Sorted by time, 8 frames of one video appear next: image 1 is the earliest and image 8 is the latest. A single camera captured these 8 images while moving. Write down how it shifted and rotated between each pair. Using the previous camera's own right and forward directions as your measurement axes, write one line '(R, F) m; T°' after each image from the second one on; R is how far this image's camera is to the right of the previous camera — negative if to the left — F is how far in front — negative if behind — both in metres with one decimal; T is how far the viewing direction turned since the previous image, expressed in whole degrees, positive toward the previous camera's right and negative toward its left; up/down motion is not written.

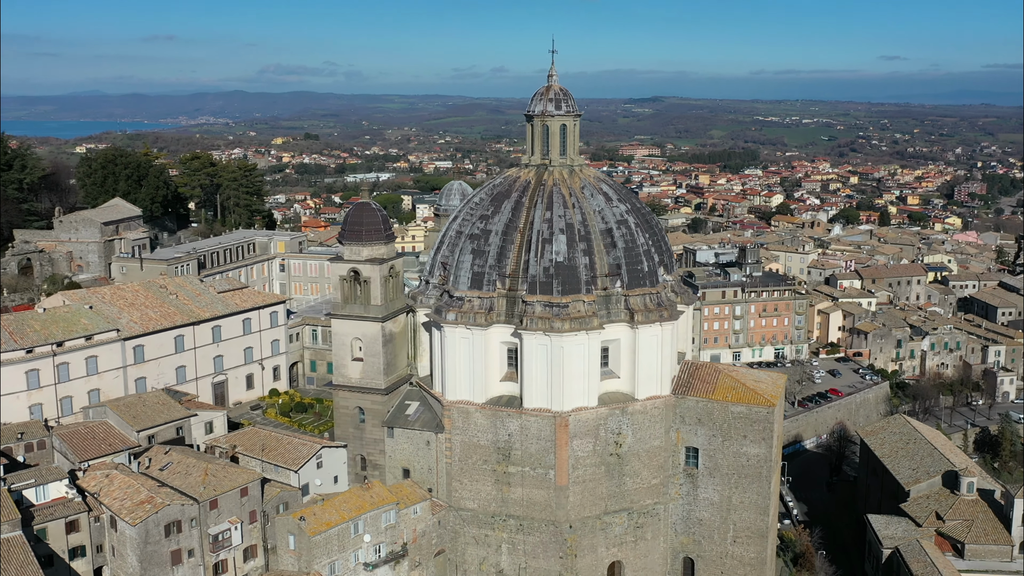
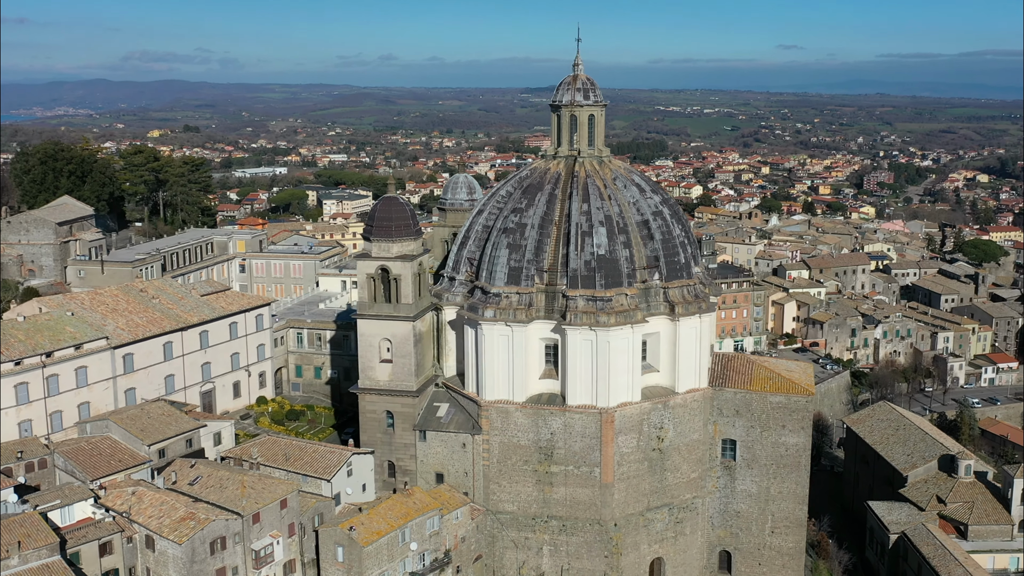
(-3.9, +0.9) m; +7°
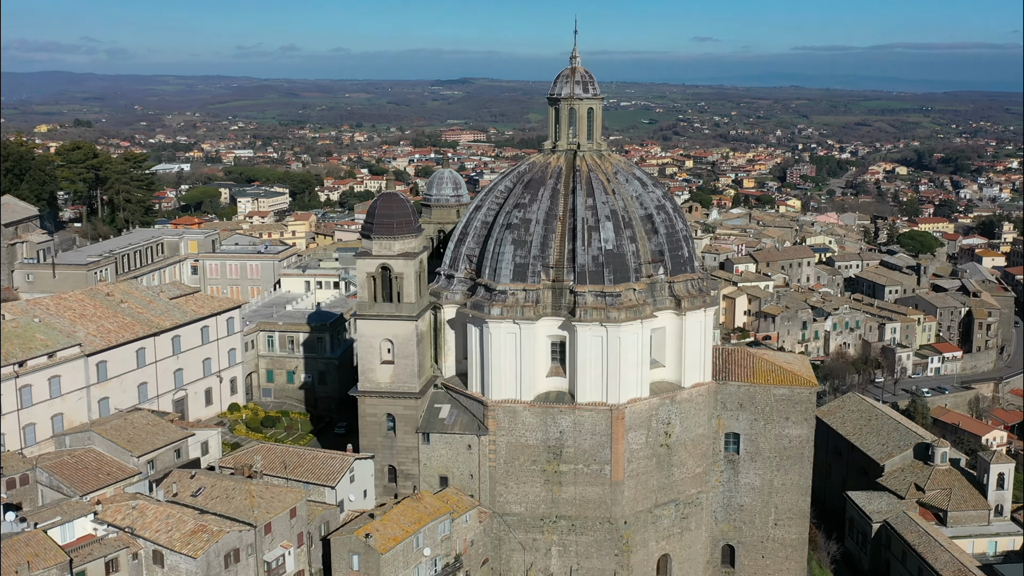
(-2.5, +0.6) m; +5°
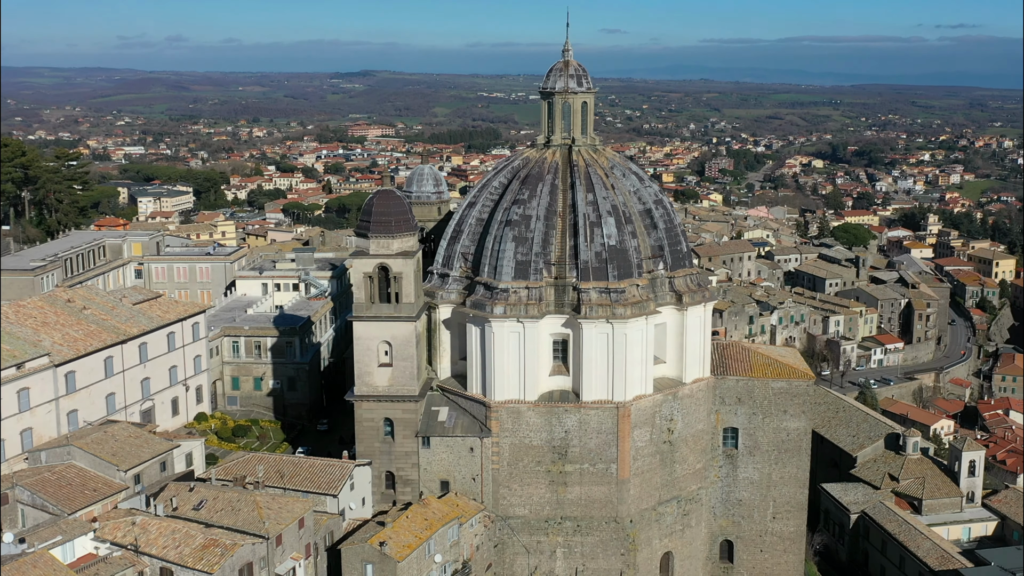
(-2.4, +0.6) m; +6°
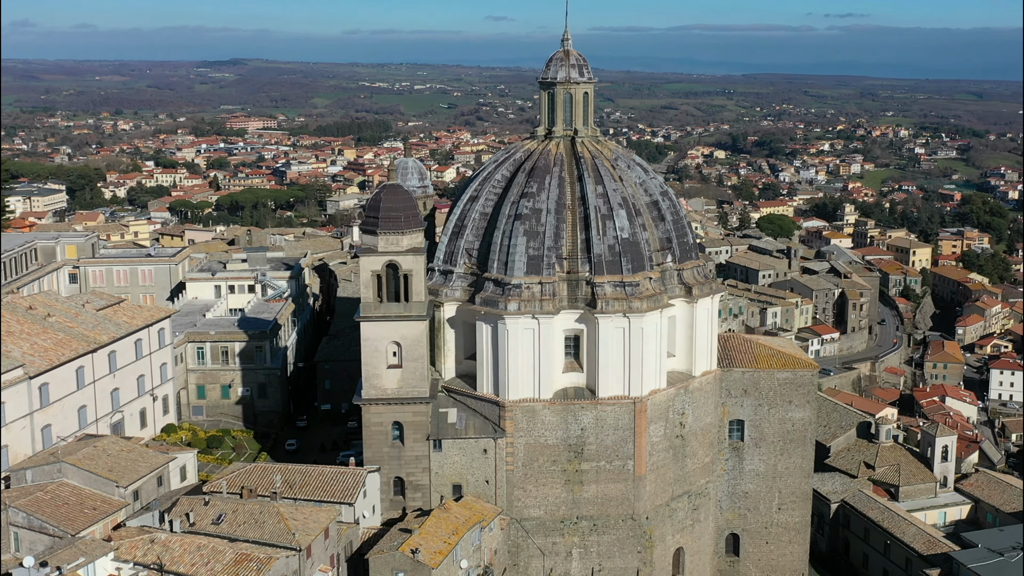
(-2.9, +0.8) m; +7°
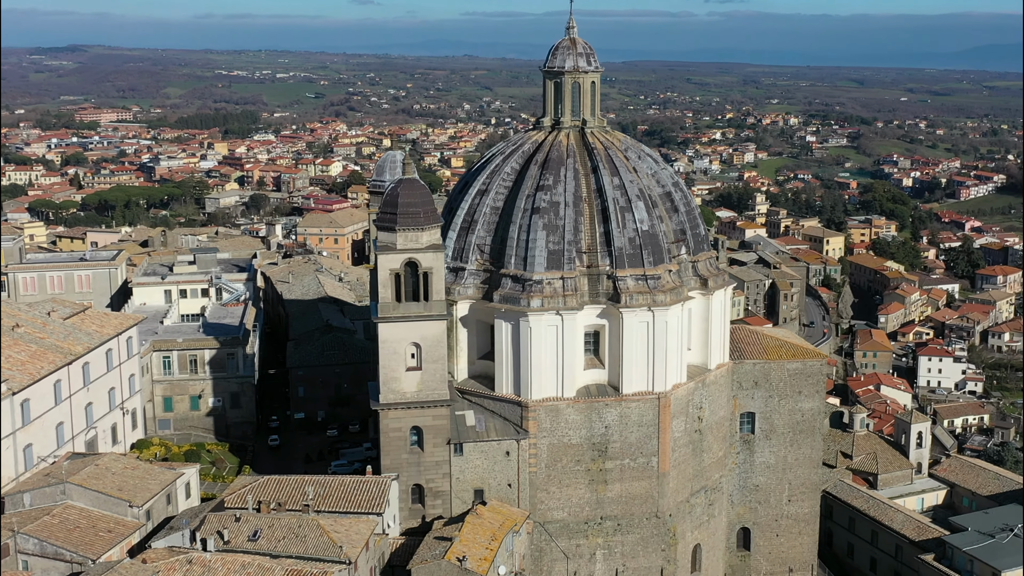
(-3.1, +1.0) m; +7°
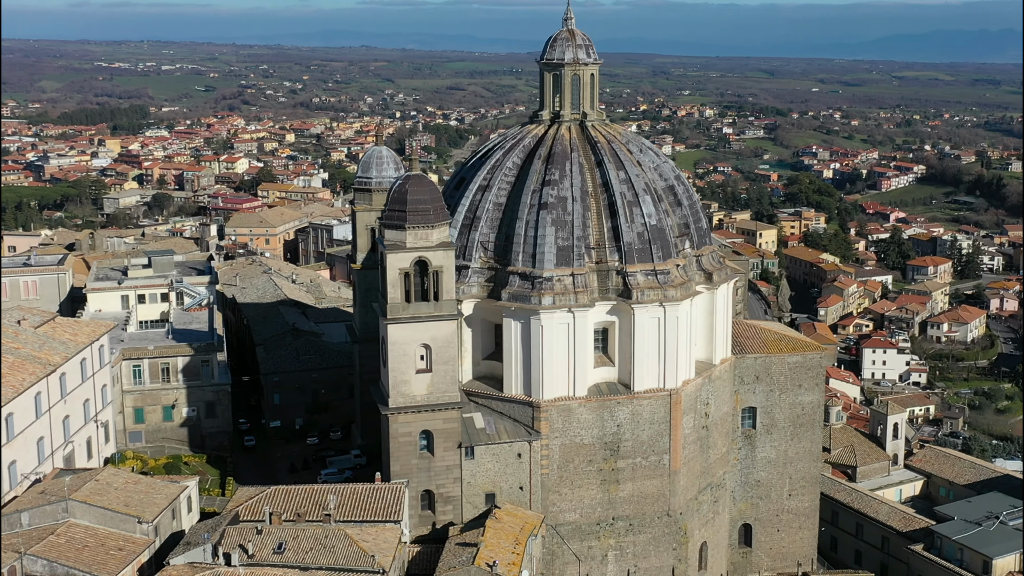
(-2.1, +0.7) m; +5°
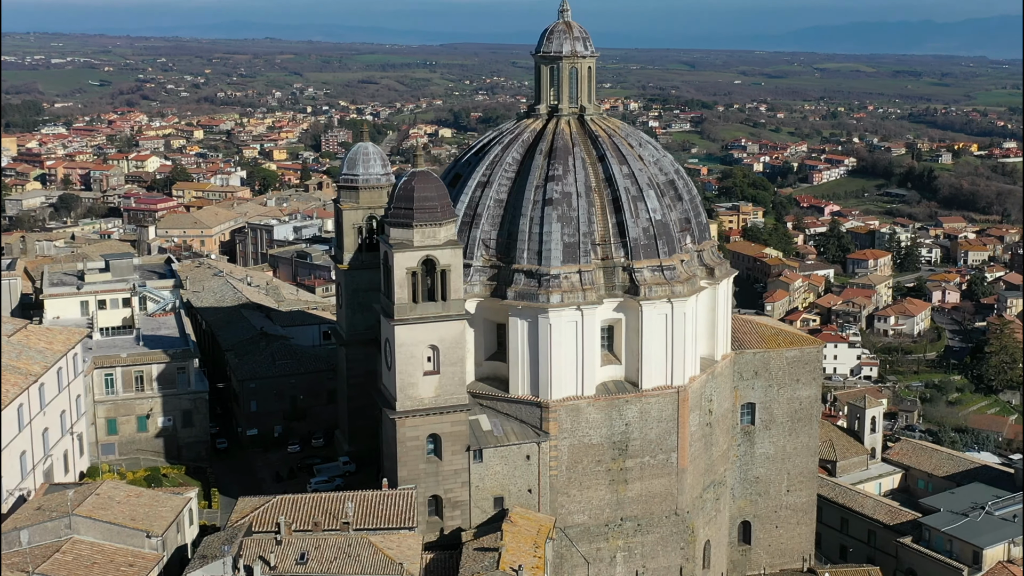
(-1.7, +0.6) m; +4°
